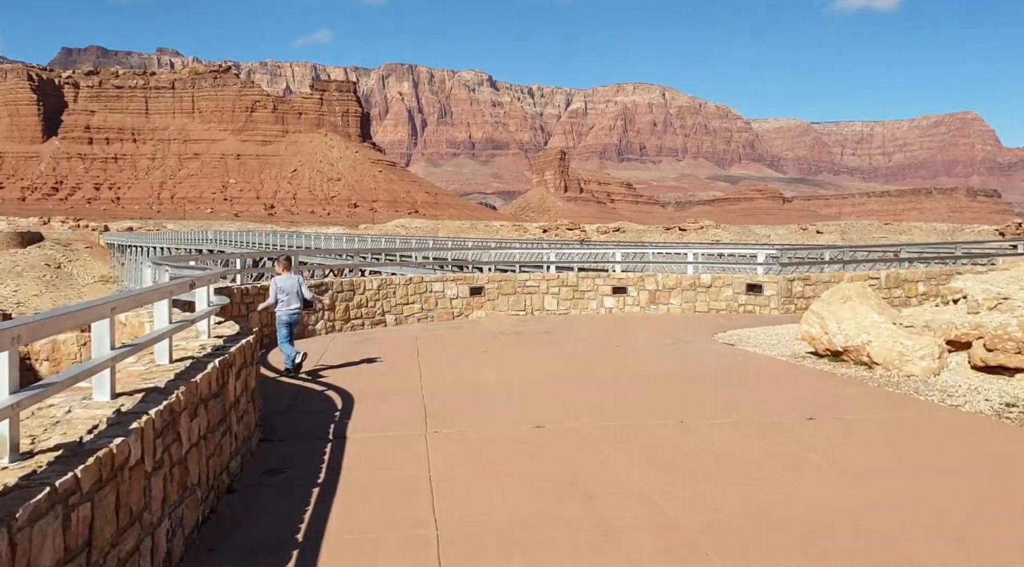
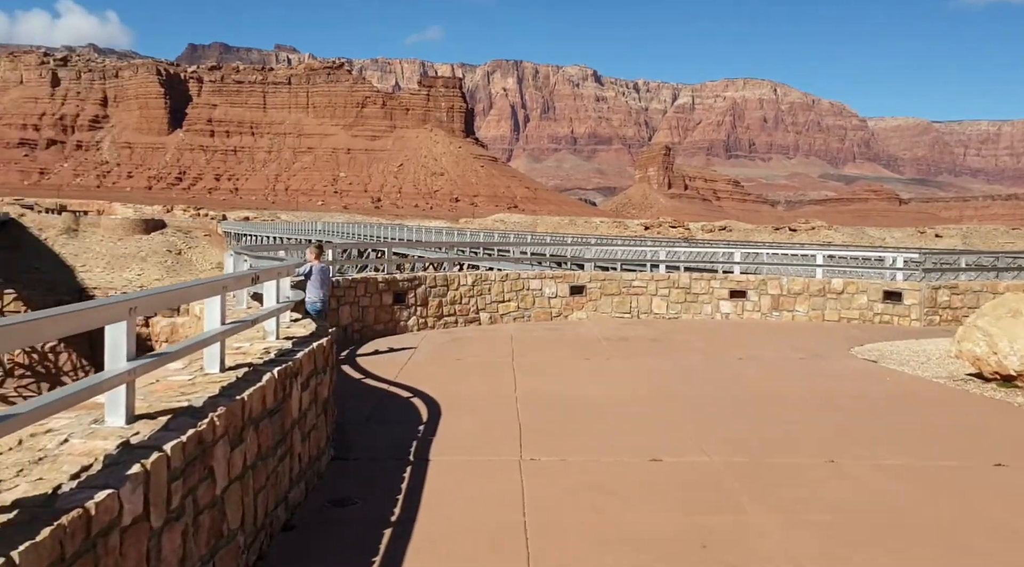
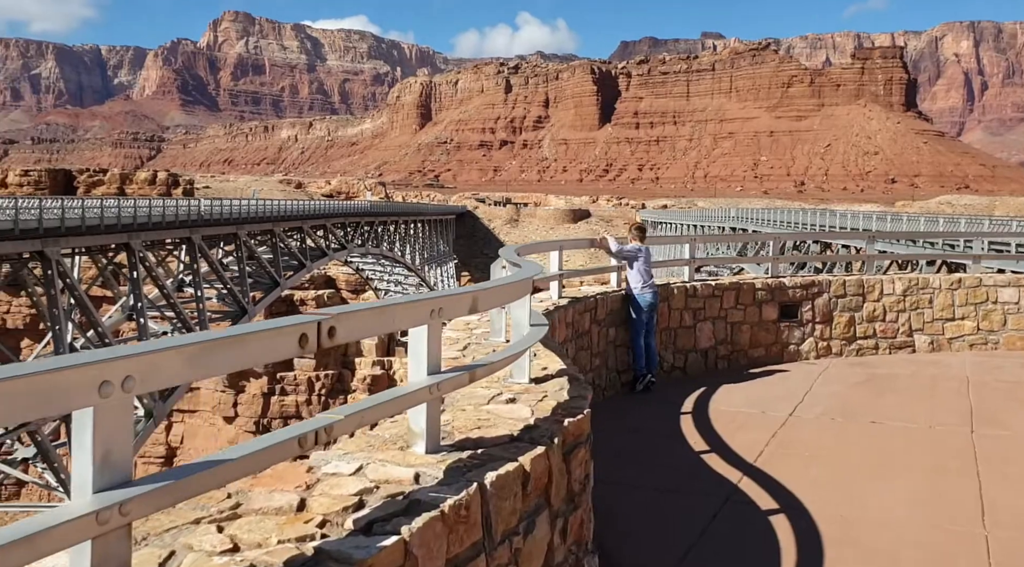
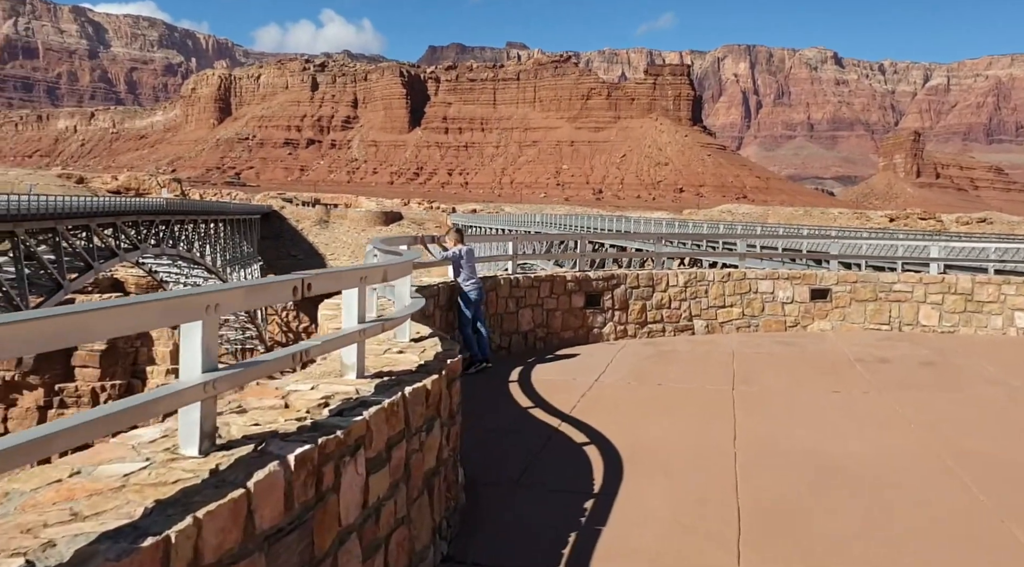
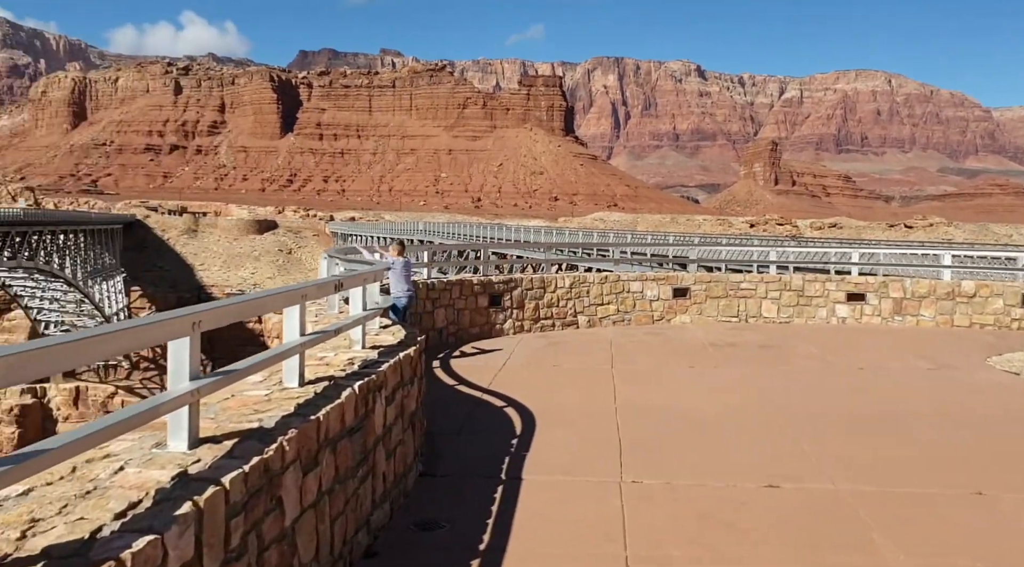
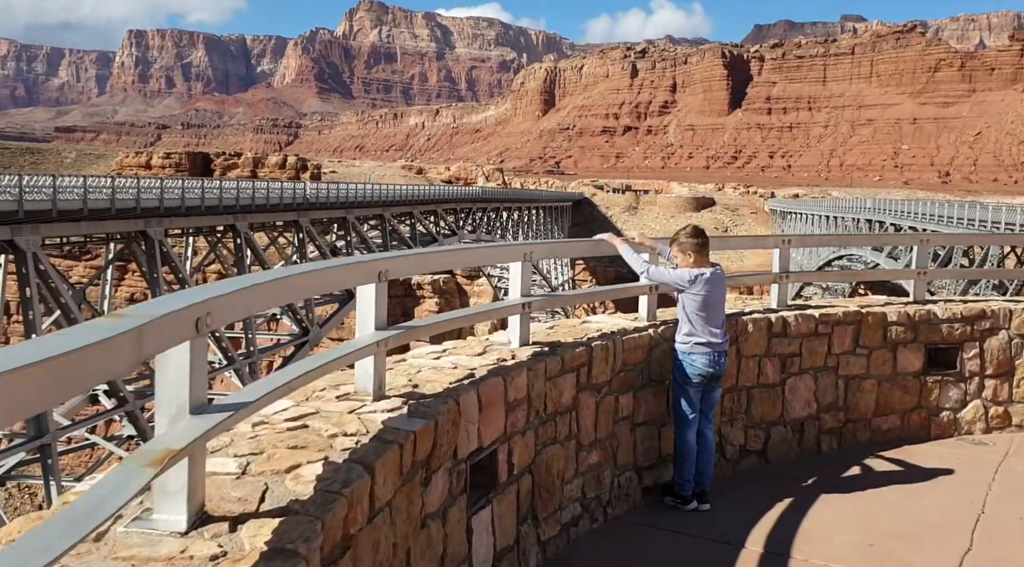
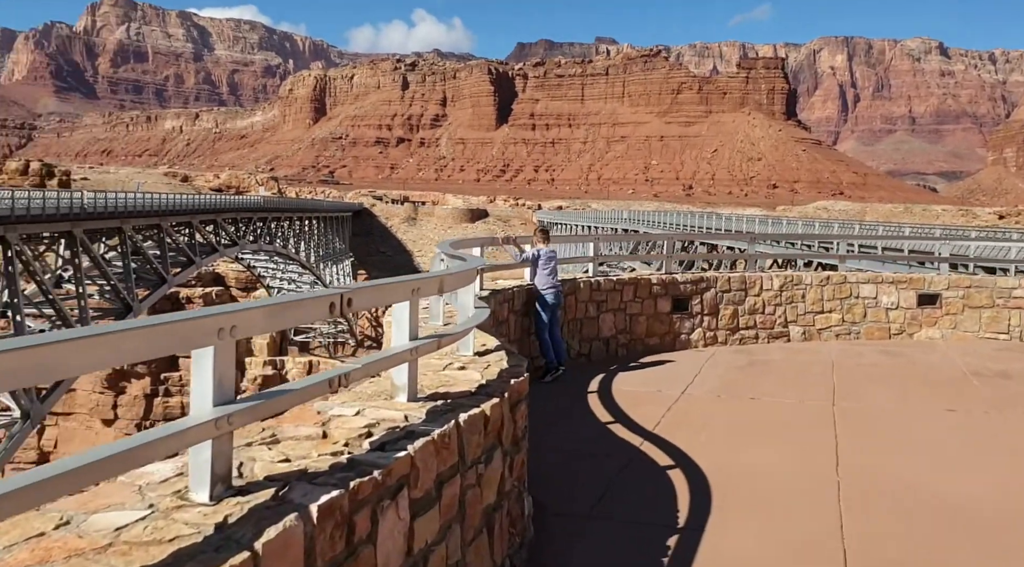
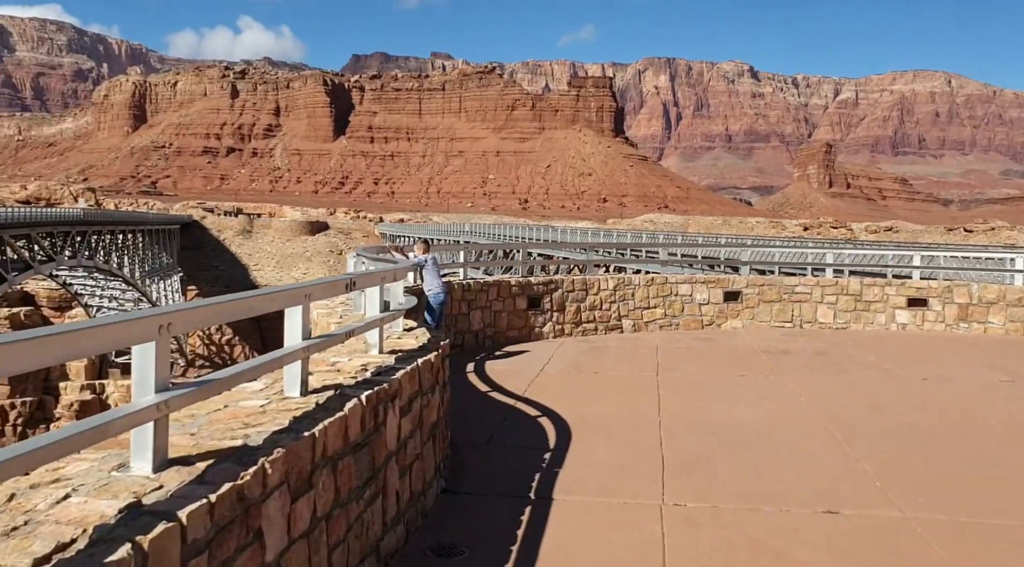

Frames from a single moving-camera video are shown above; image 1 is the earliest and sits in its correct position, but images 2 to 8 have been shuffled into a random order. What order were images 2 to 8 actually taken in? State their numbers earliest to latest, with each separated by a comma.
2, 5, 8, 4, 7, 3, 6
